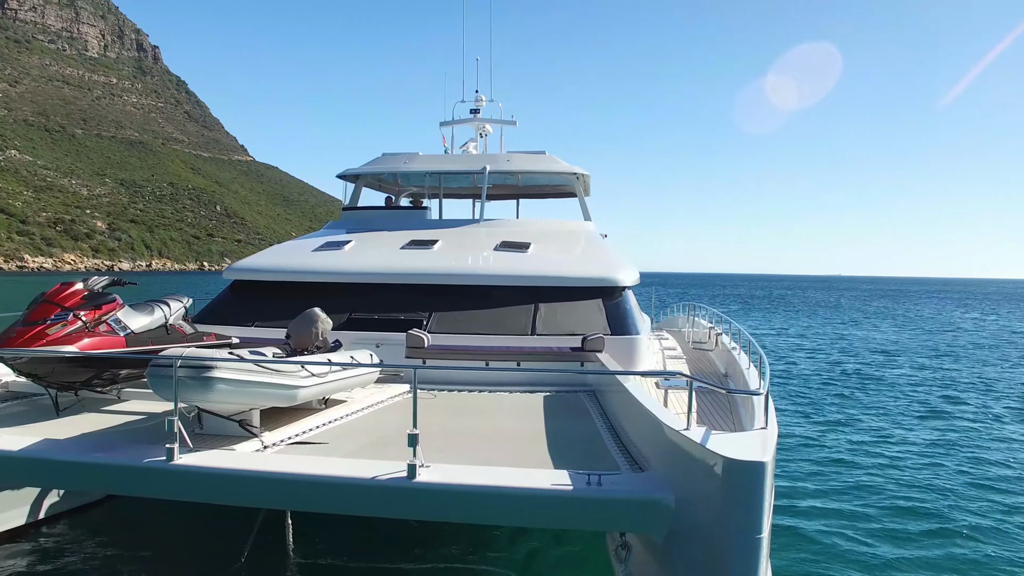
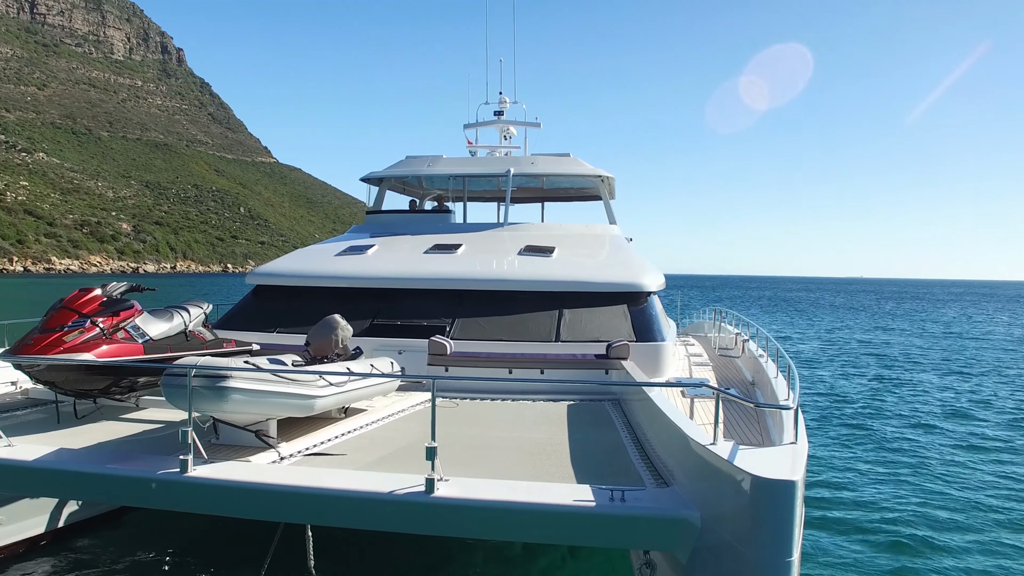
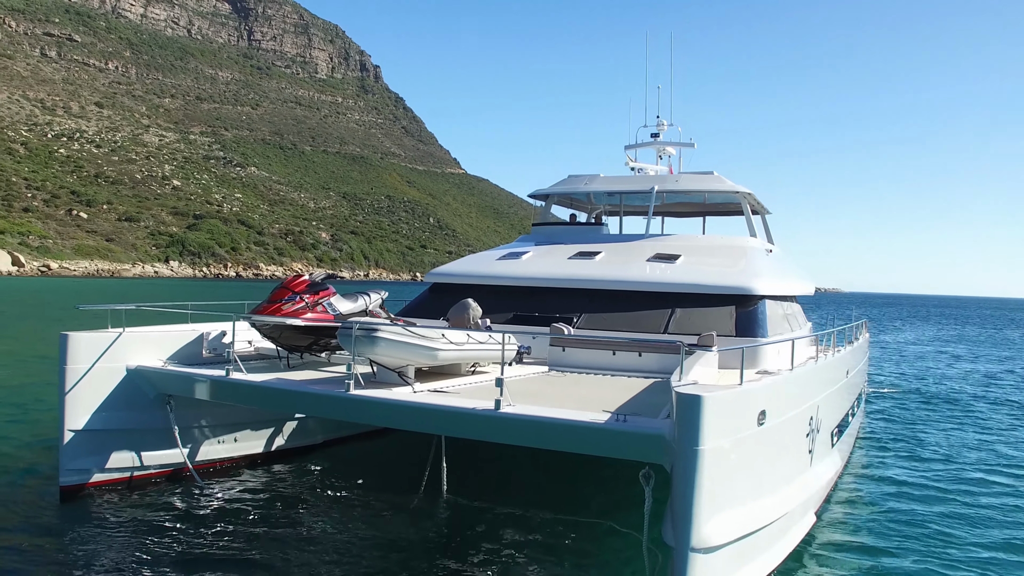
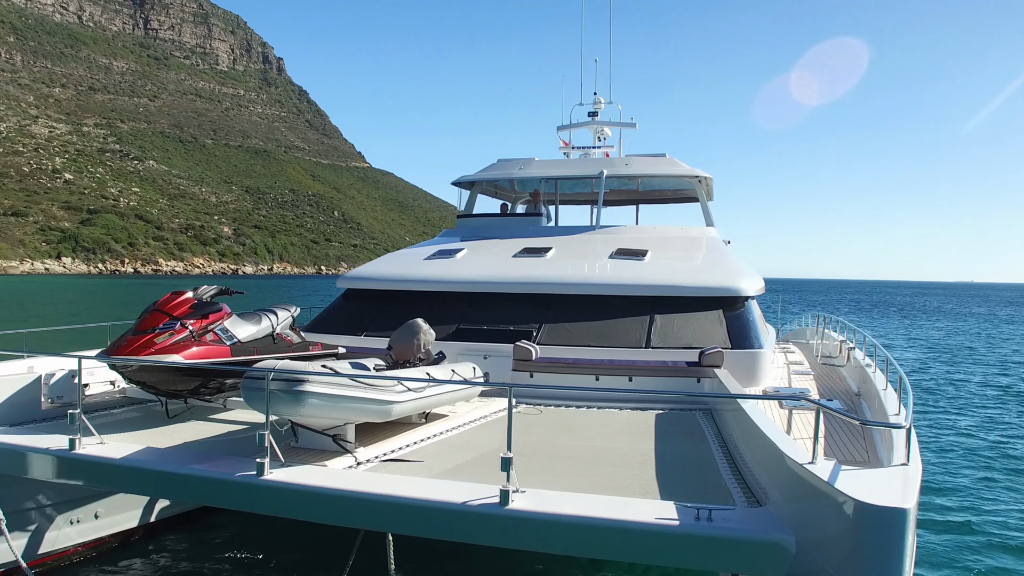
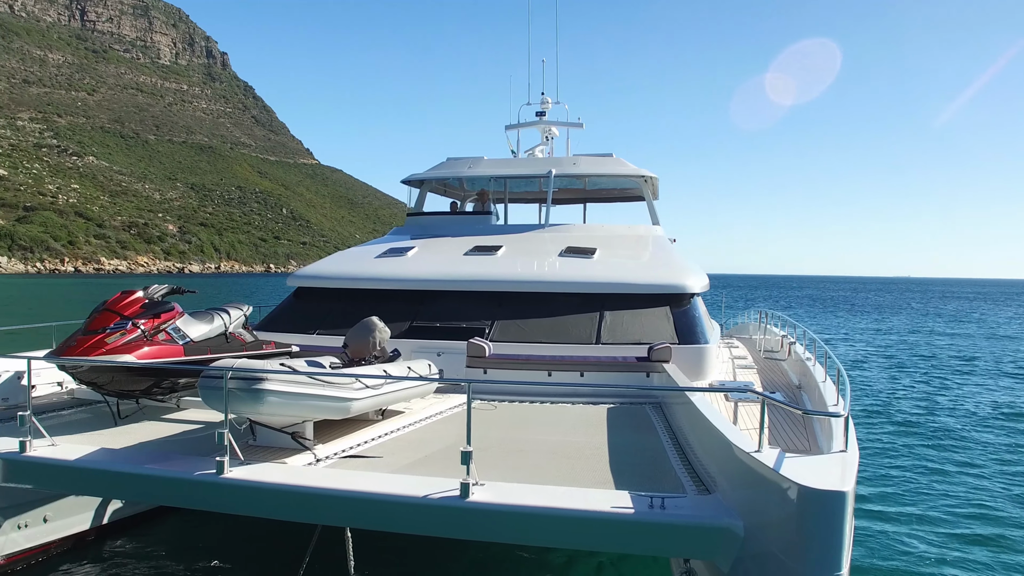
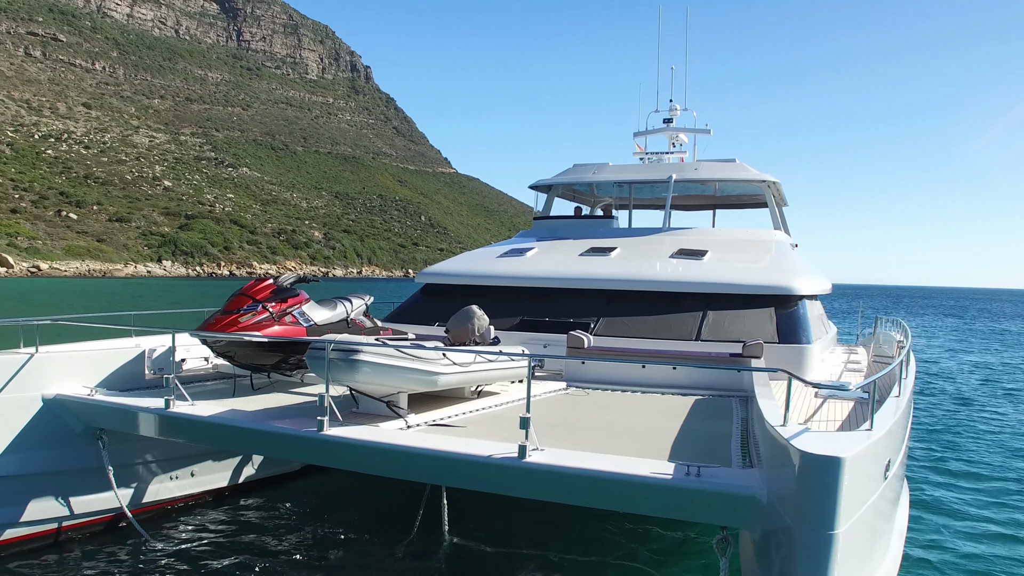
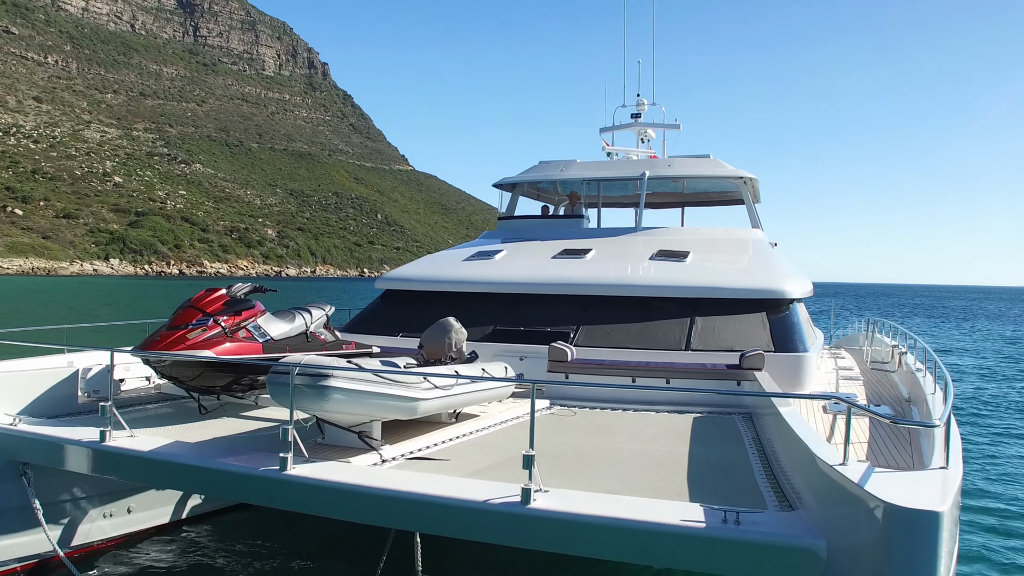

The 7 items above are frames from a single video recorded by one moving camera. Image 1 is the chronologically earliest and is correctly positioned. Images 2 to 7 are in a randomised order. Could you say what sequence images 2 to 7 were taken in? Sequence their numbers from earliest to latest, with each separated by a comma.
2, 5, 4, 7, 6, 3
